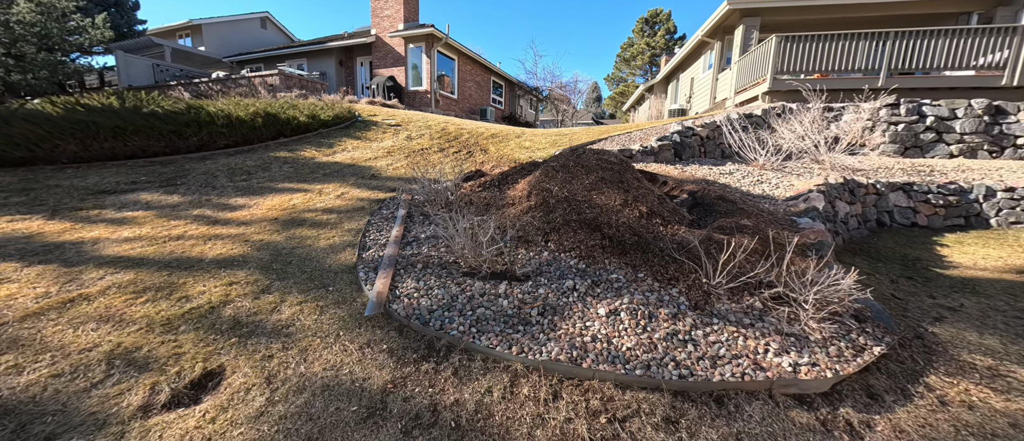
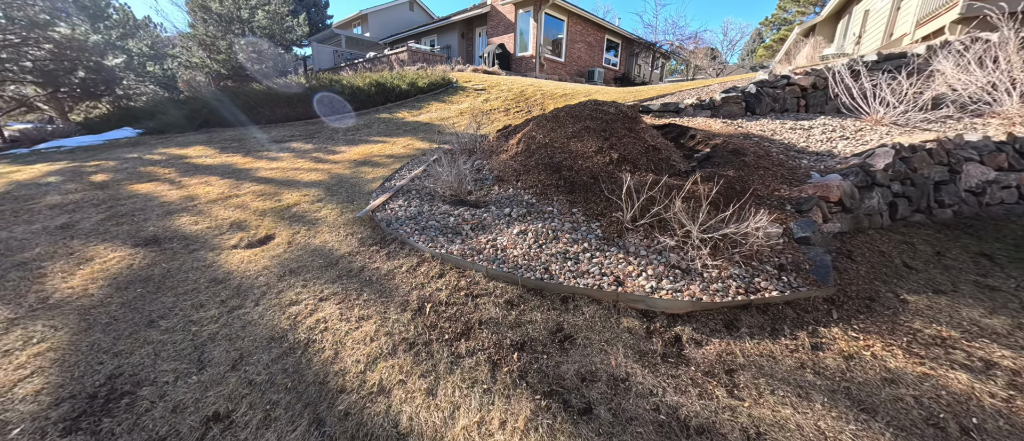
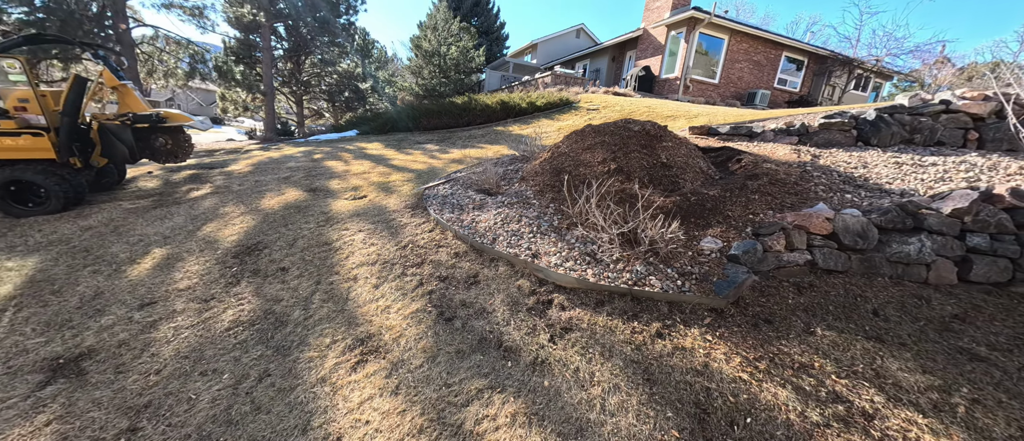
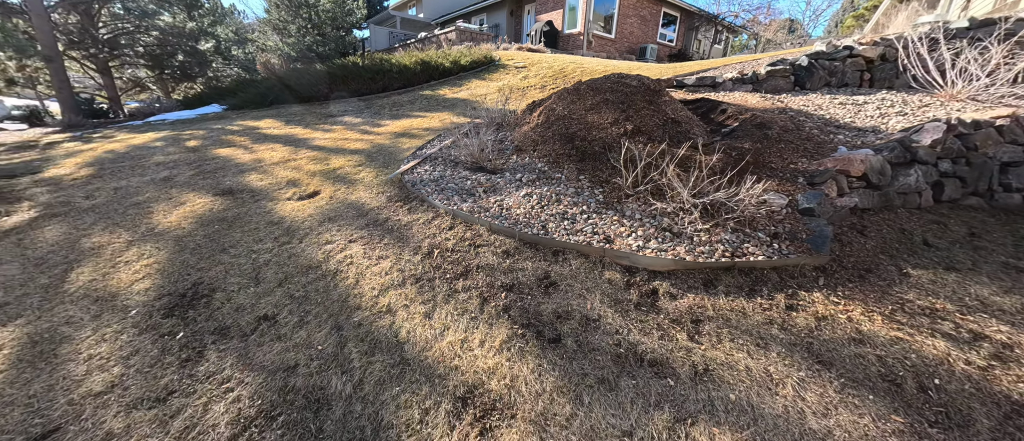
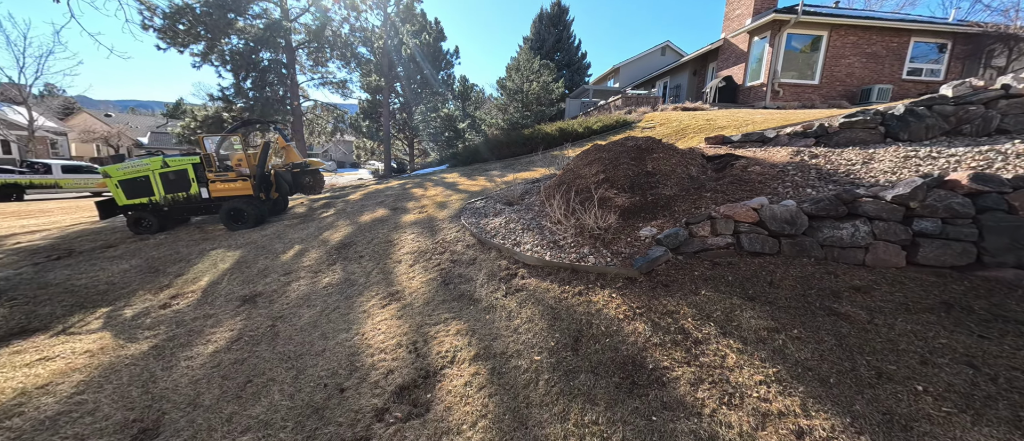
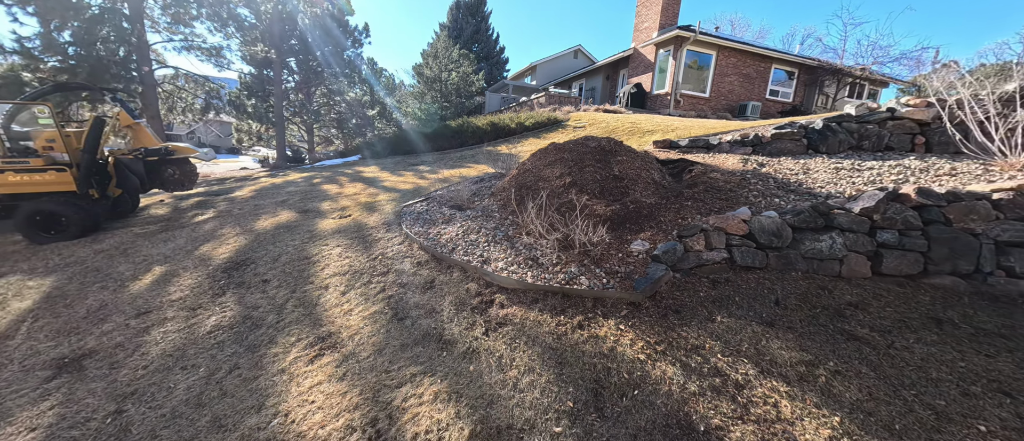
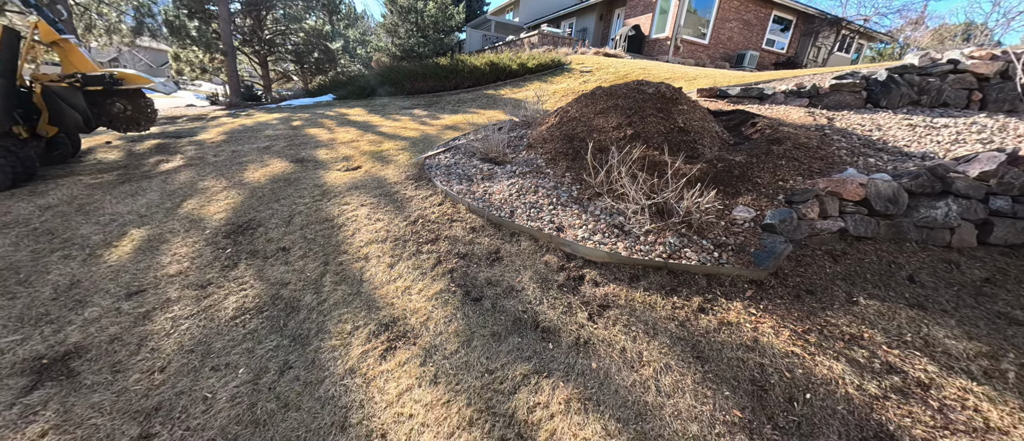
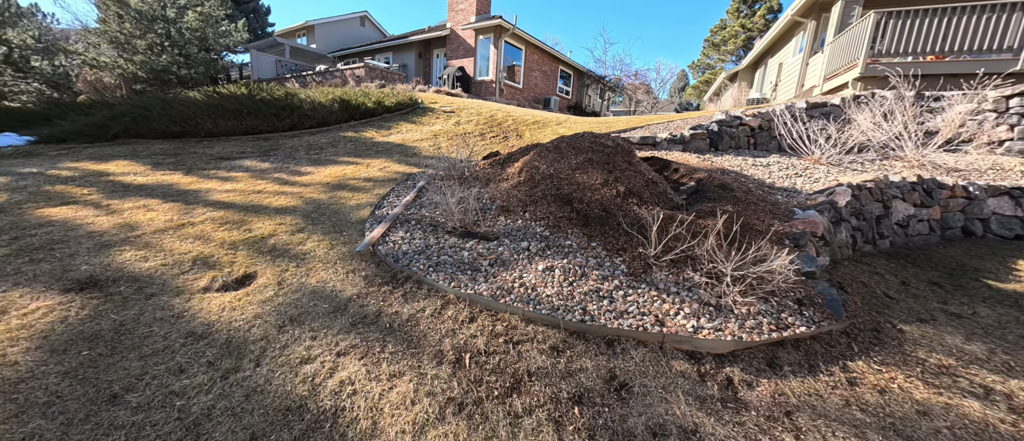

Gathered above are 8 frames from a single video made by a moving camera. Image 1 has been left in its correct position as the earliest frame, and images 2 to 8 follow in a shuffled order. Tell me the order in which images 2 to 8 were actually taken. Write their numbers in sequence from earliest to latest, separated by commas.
8, 2, 4, 7, 3, 6, 5
